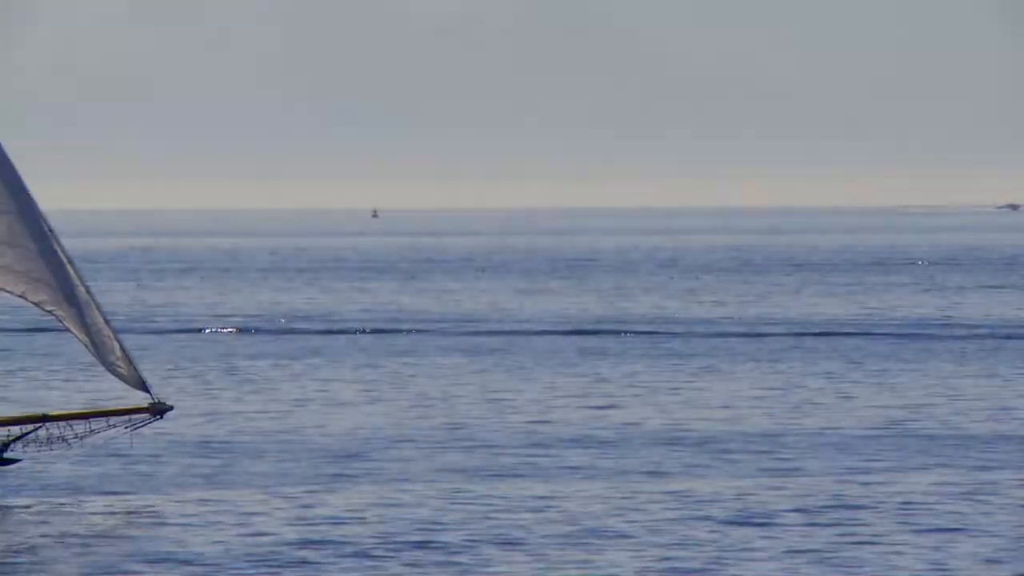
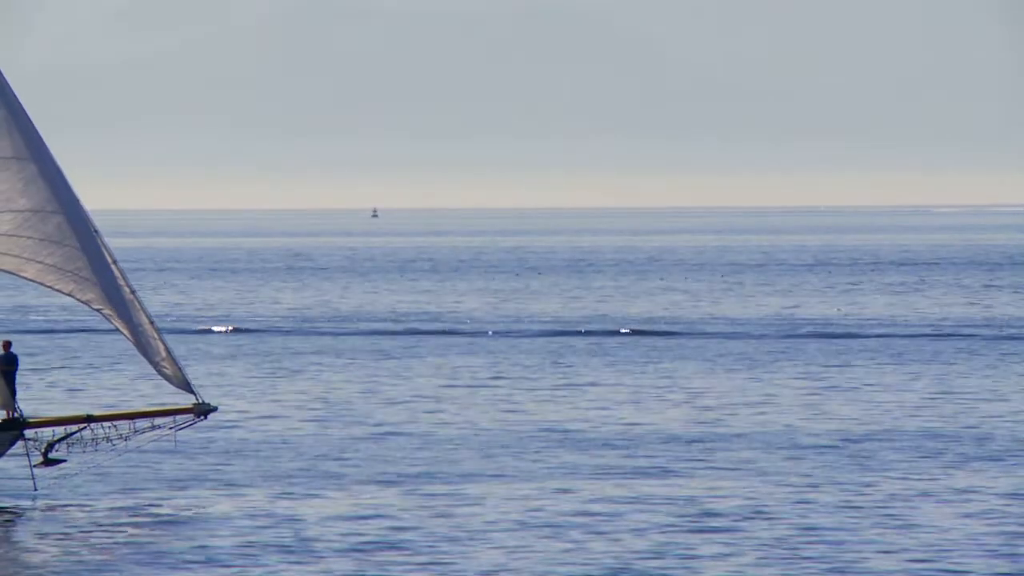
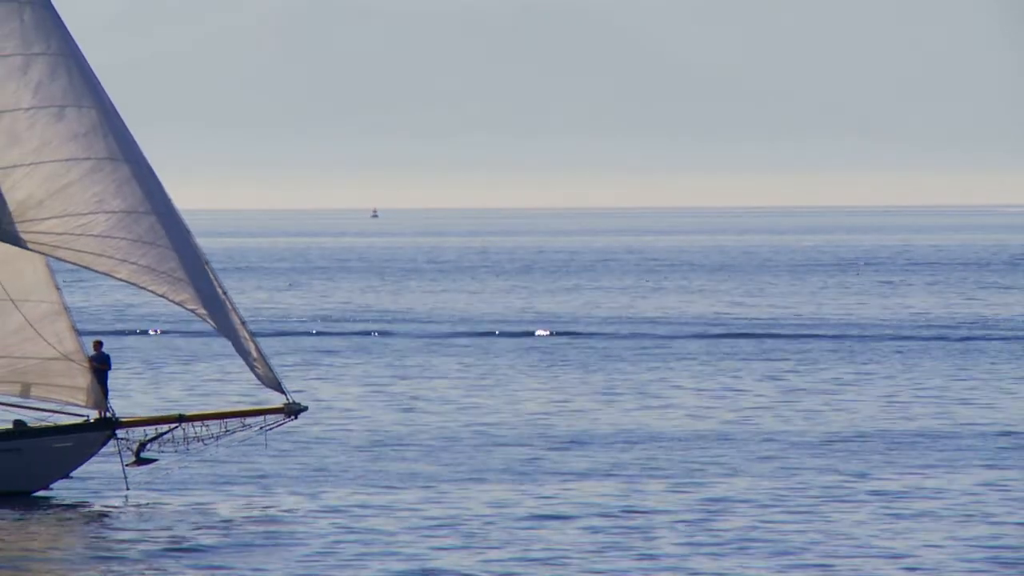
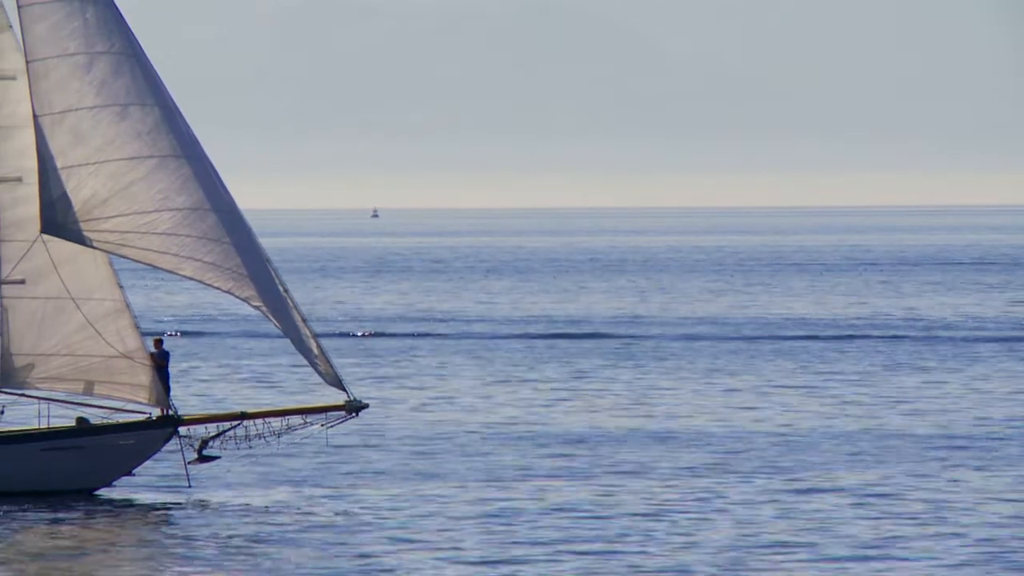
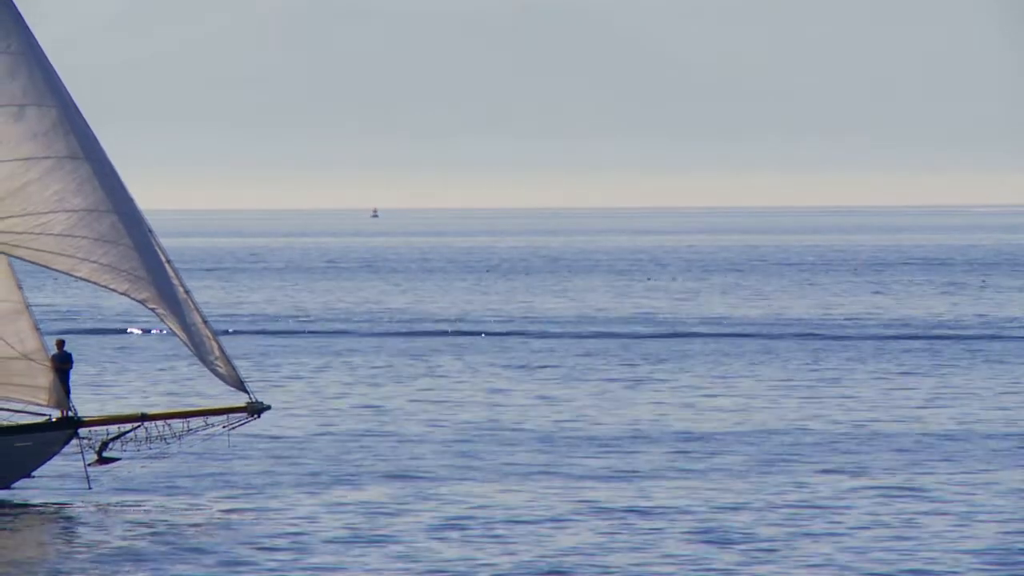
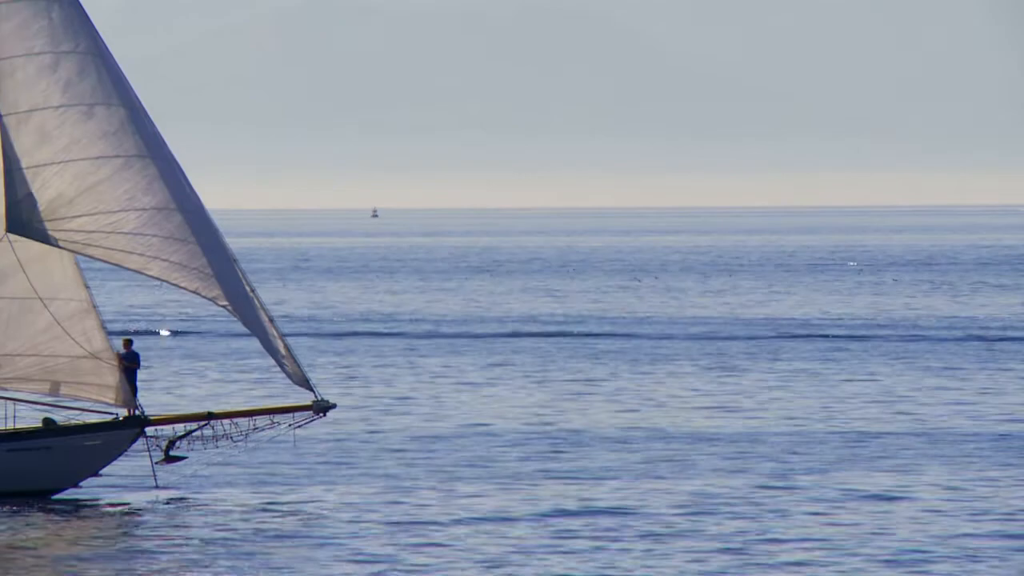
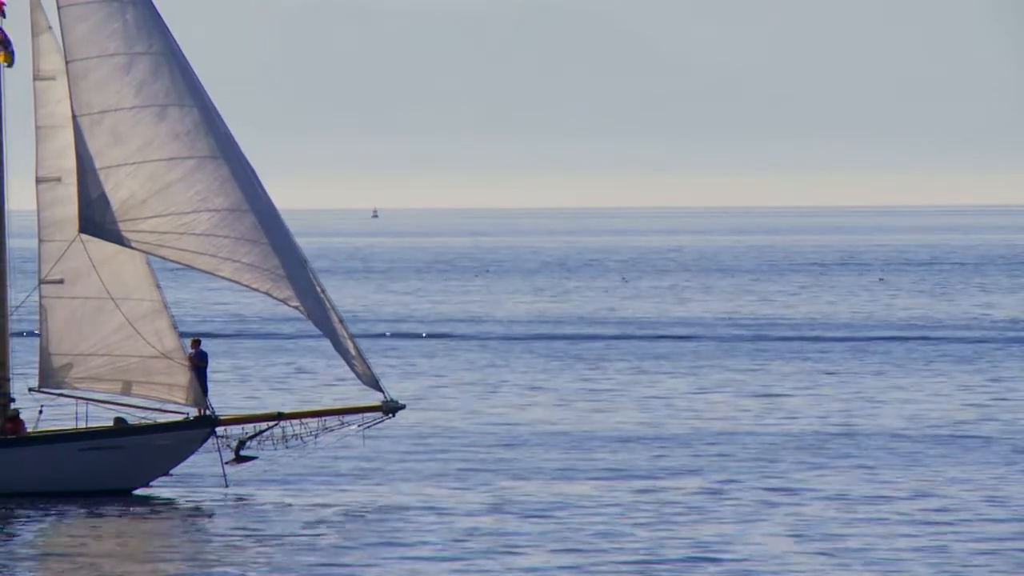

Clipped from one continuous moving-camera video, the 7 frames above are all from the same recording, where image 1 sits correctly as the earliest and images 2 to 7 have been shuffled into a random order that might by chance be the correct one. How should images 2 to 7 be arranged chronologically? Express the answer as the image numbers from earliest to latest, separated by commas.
2, 5, 3, 6, 4, 7
